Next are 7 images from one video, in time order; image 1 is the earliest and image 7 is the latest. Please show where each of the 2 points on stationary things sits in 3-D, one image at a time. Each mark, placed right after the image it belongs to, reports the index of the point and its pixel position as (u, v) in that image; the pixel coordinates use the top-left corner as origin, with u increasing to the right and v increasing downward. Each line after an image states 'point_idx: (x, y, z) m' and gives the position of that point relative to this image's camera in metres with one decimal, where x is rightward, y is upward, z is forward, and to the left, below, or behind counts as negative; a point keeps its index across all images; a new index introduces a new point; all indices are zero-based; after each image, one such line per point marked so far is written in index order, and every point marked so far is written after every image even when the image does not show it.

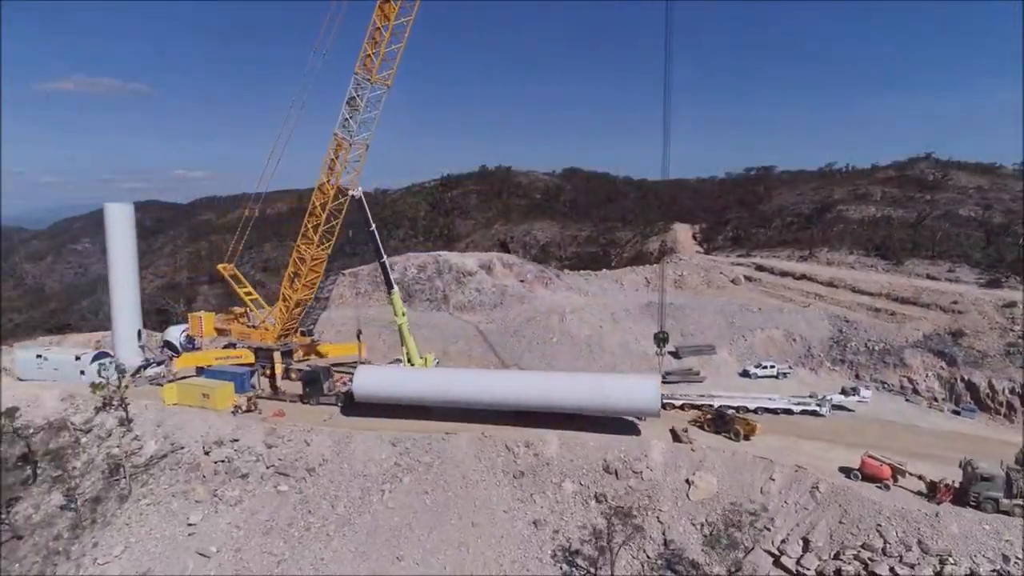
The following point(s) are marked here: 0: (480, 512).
0: (-0.9, -6.5, +18.4) m
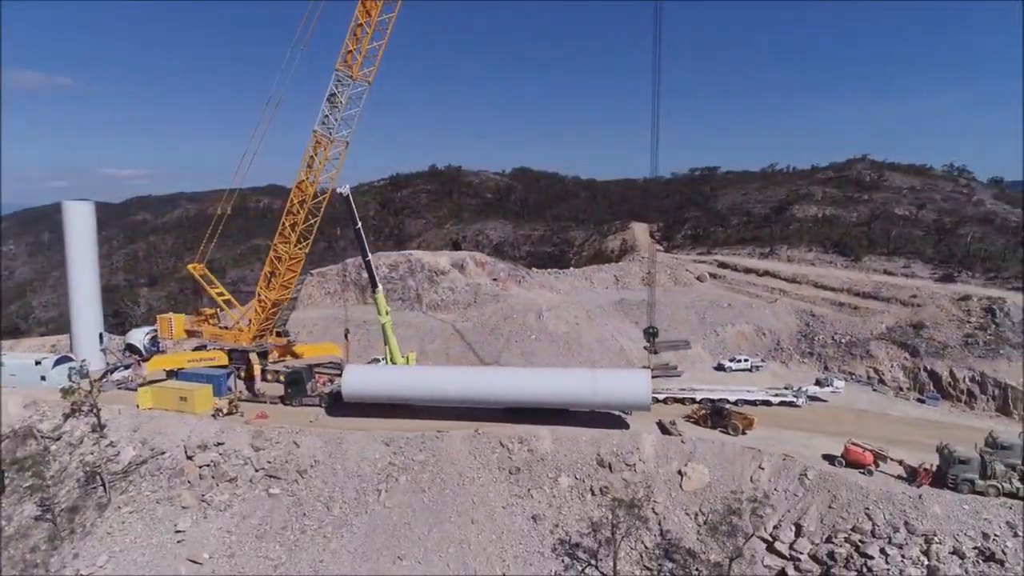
0: (-1.0, -6.5, +18.3) m
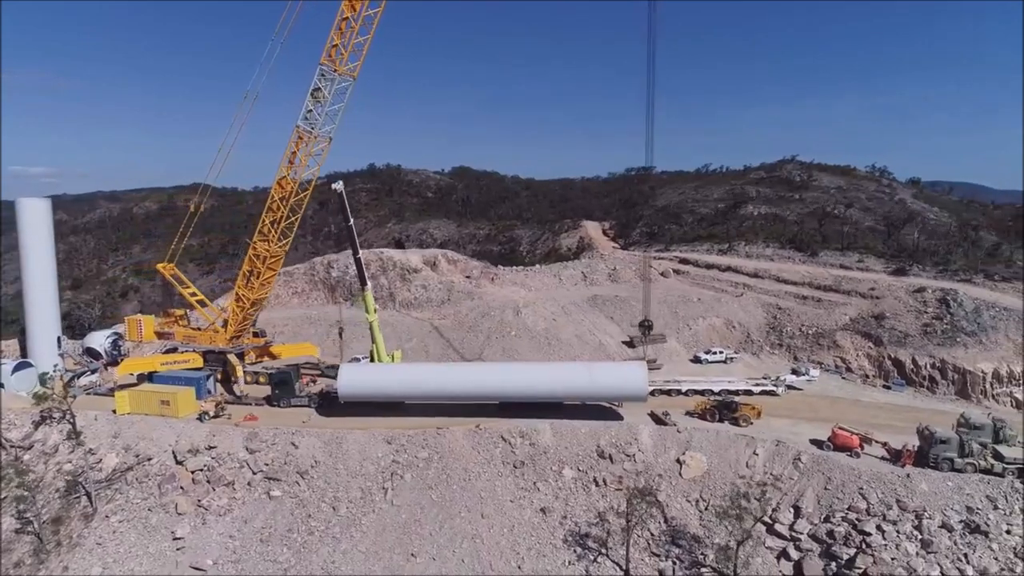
0: (-0.7, -6.3, +18.4) m
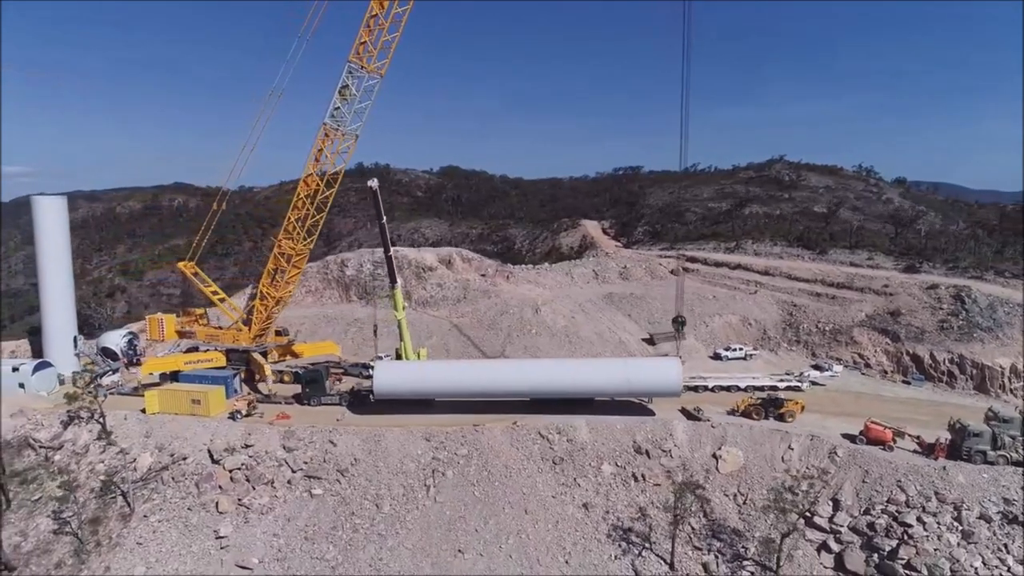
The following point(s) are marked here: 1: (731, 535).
0: (+0.5, -6.2, +18.5) m
1: (+6.4, -7.2, +18.2) m
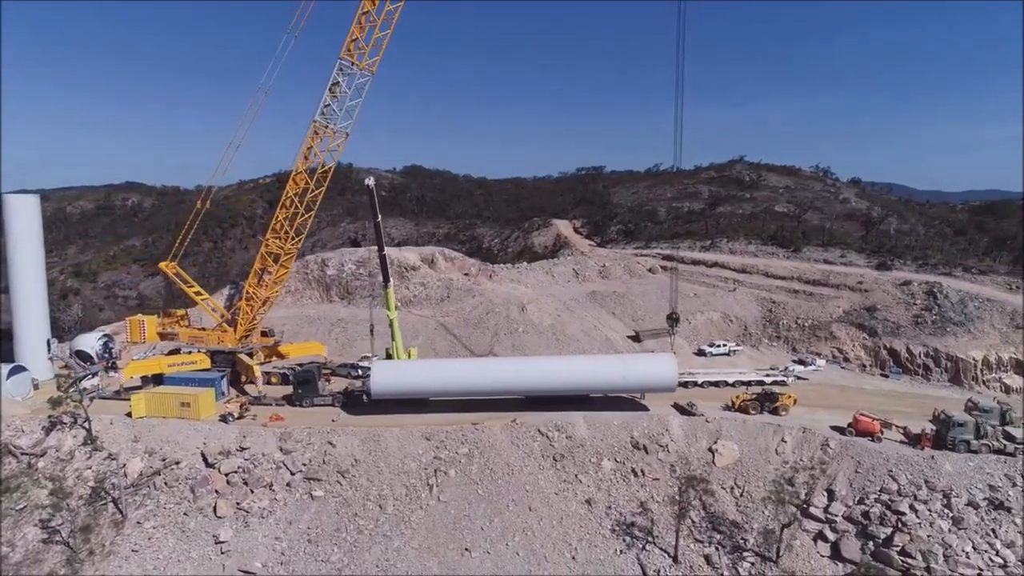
0: (+0.6, -6.2, +18.5) m
1: (+6.5, -7.1, +18.6) m
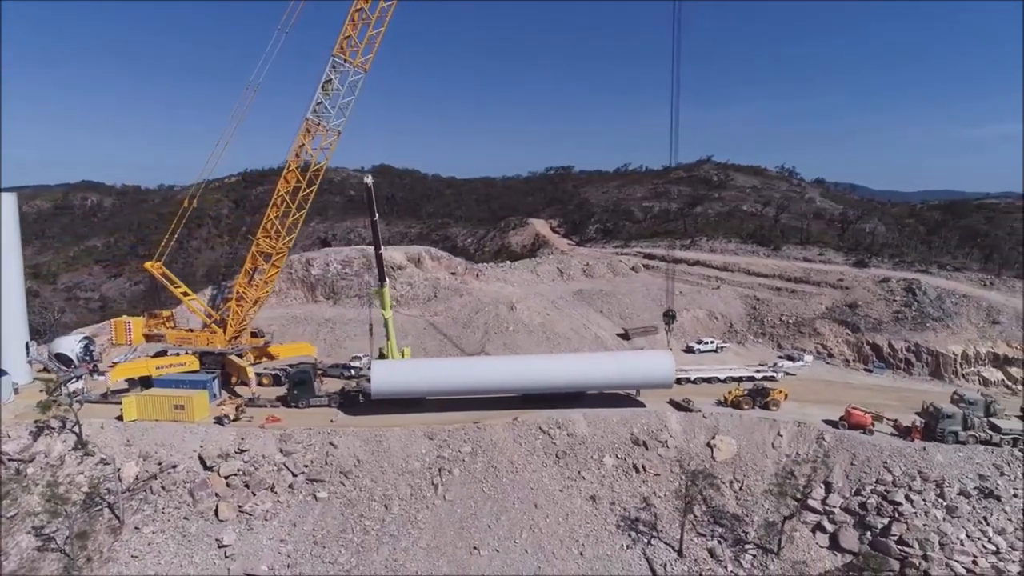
0: (+0.8, -6.1, +18.6) m
1: (+6.6, -7.0, +18.9) m
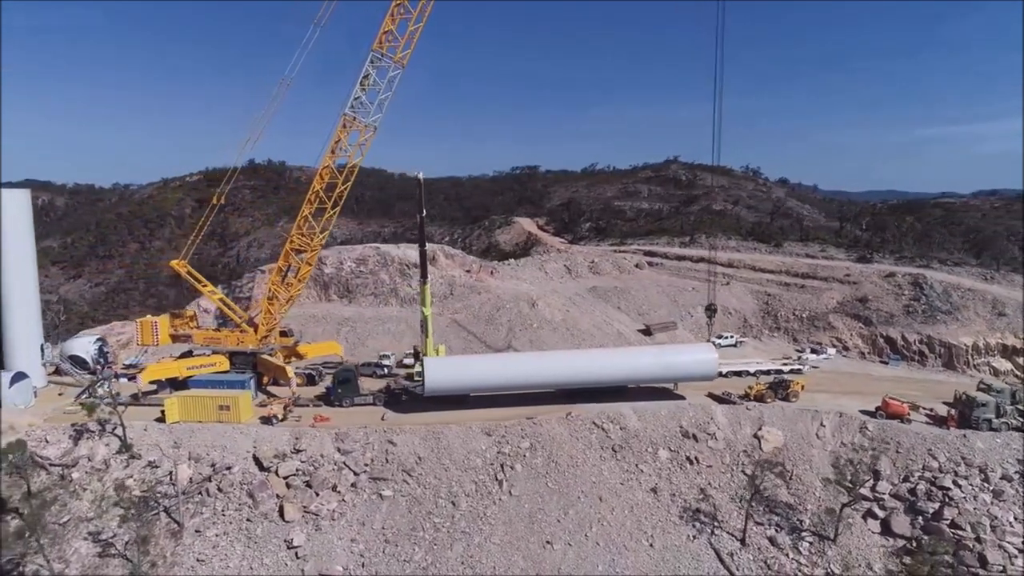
0: (+2.6, -6.0, +18.8) m
1: (+8.5, -6.8, +19.3) m
